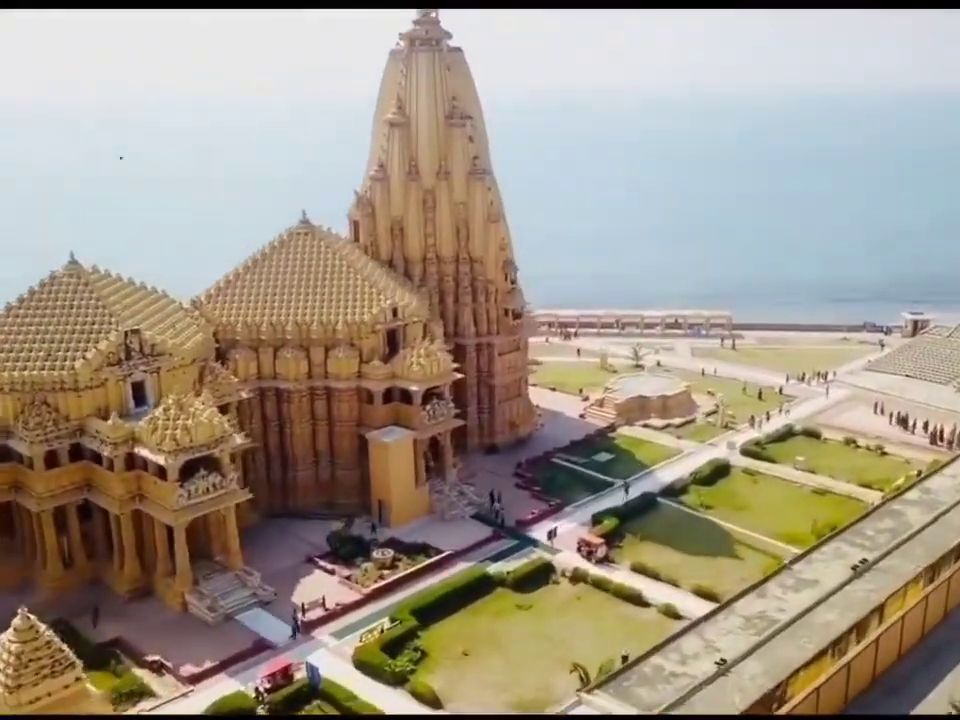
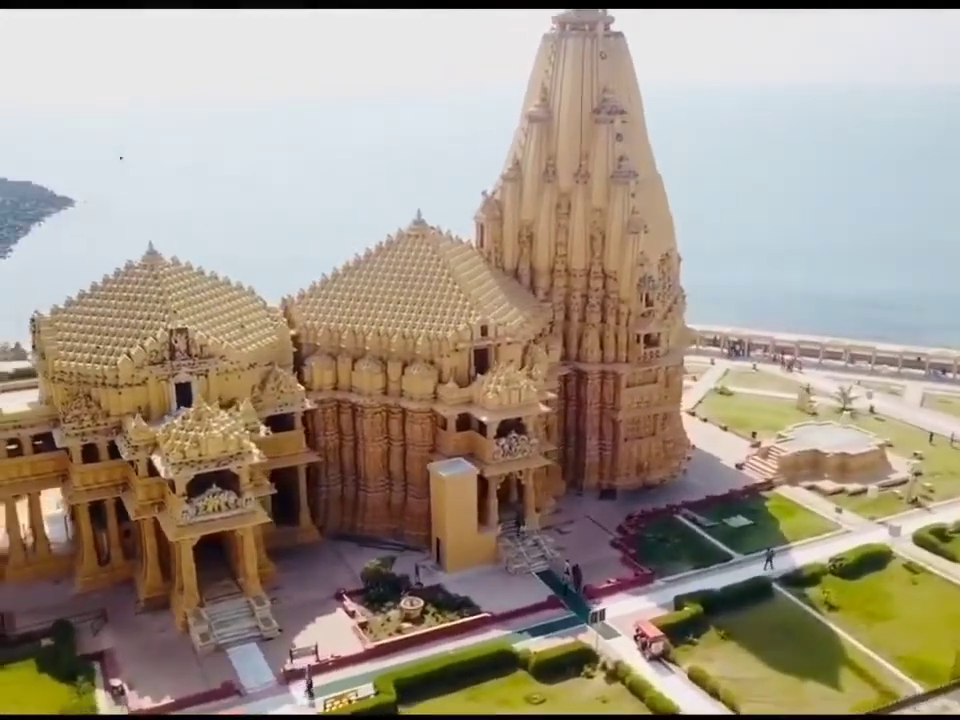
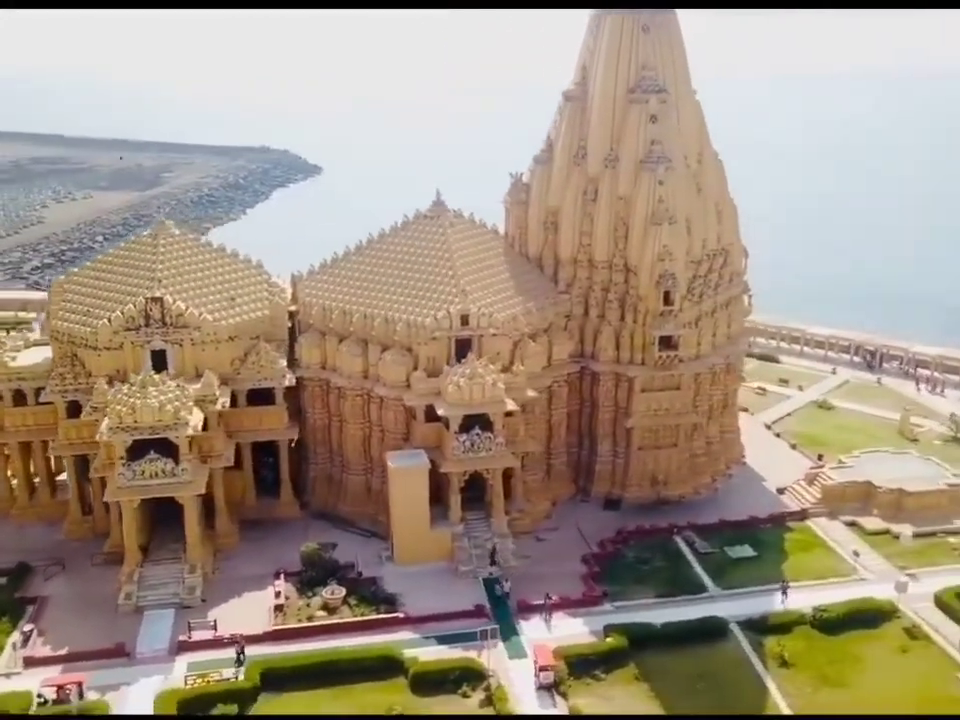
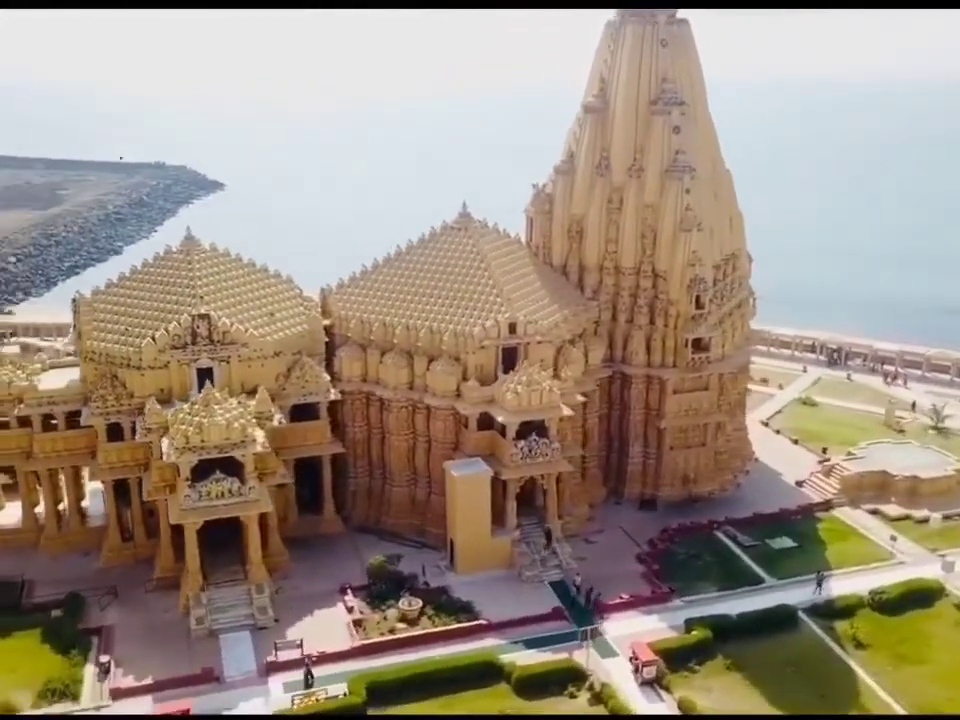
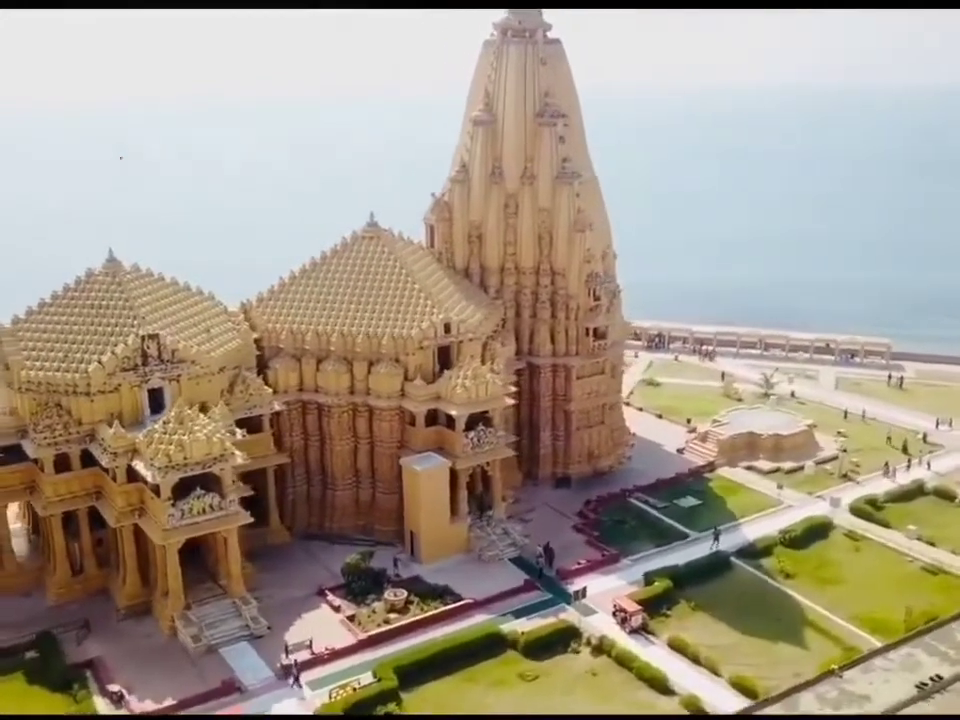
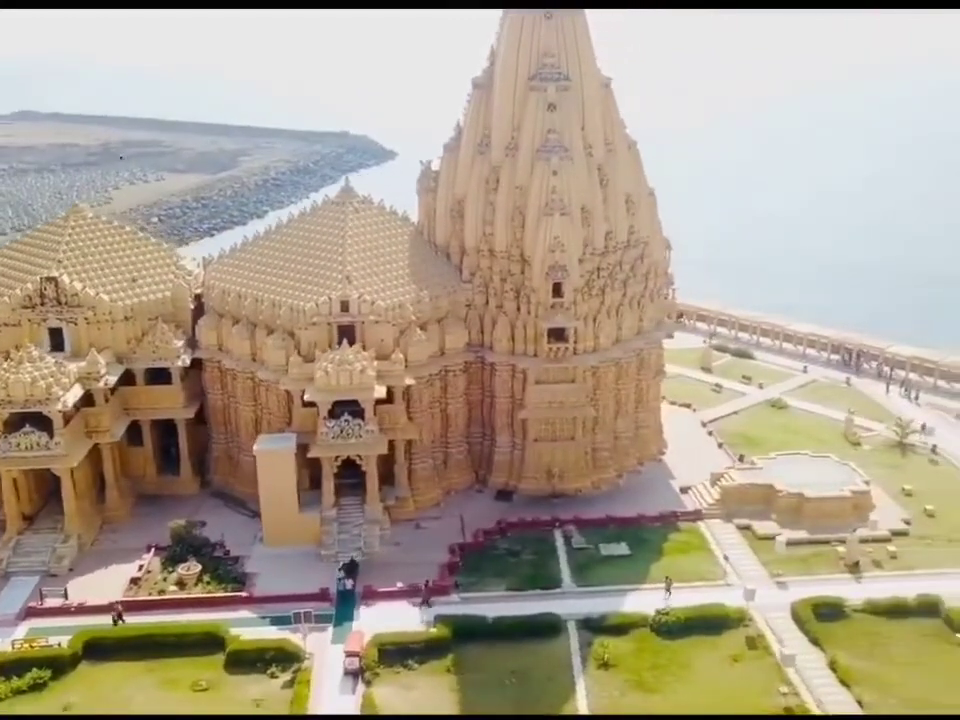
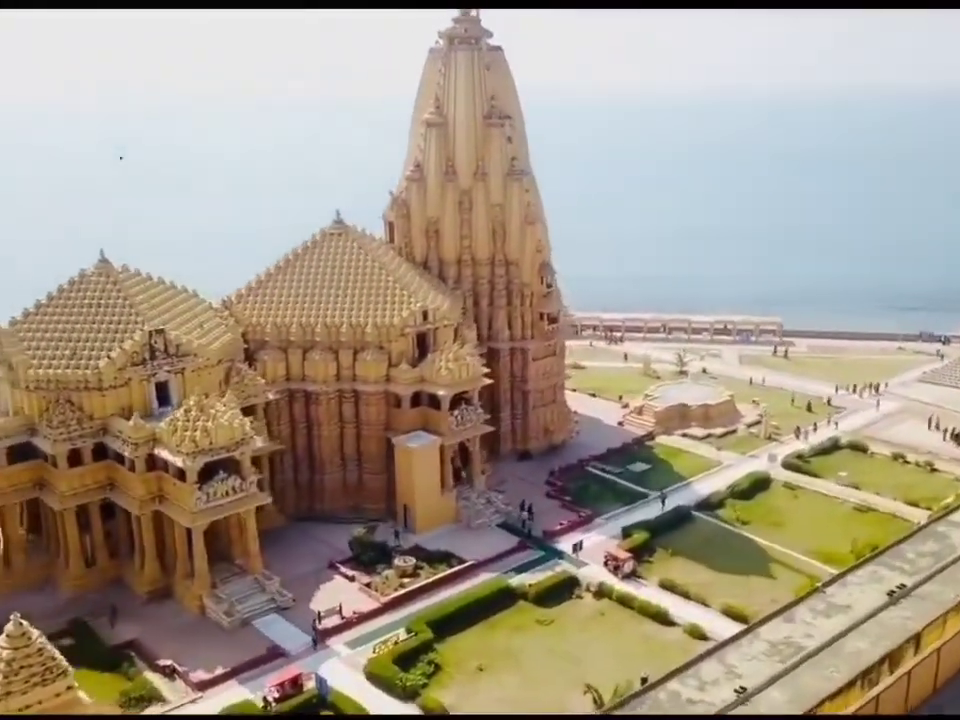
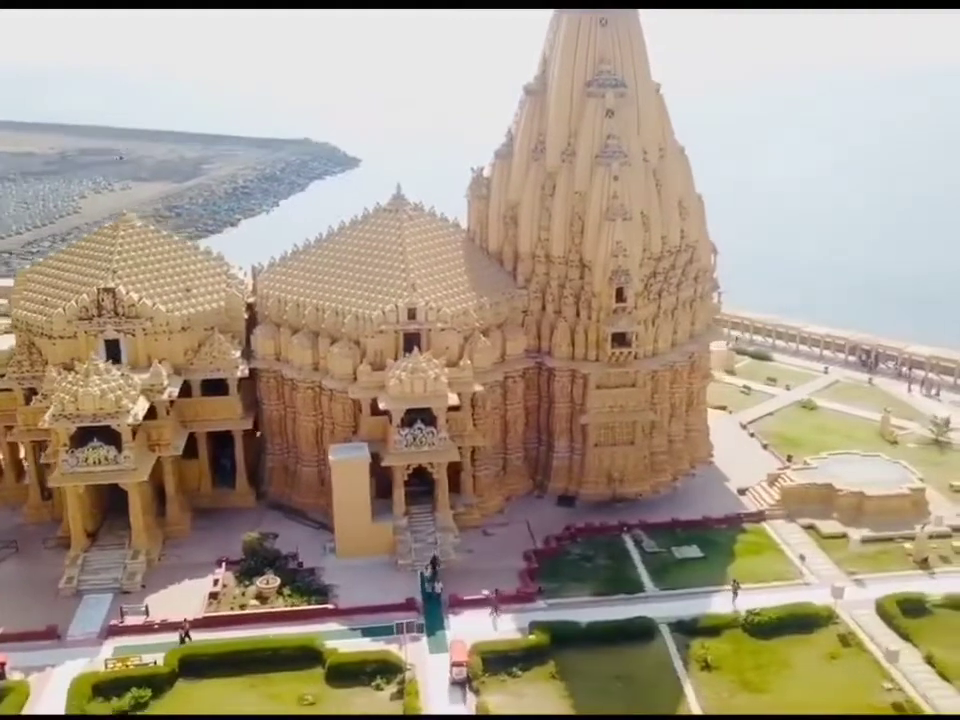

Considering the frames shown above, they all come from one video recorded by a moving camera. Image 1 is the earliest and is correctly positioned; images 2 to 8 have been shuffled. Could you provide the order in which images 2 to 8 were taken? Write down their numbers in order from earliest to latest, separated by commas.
7, 5, 2, 4, 3, 8, 6
